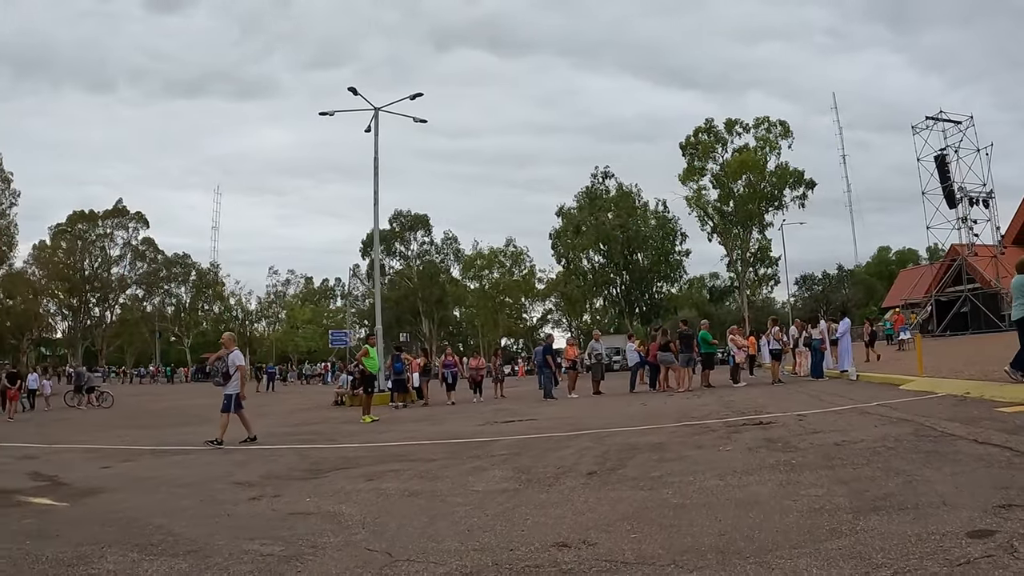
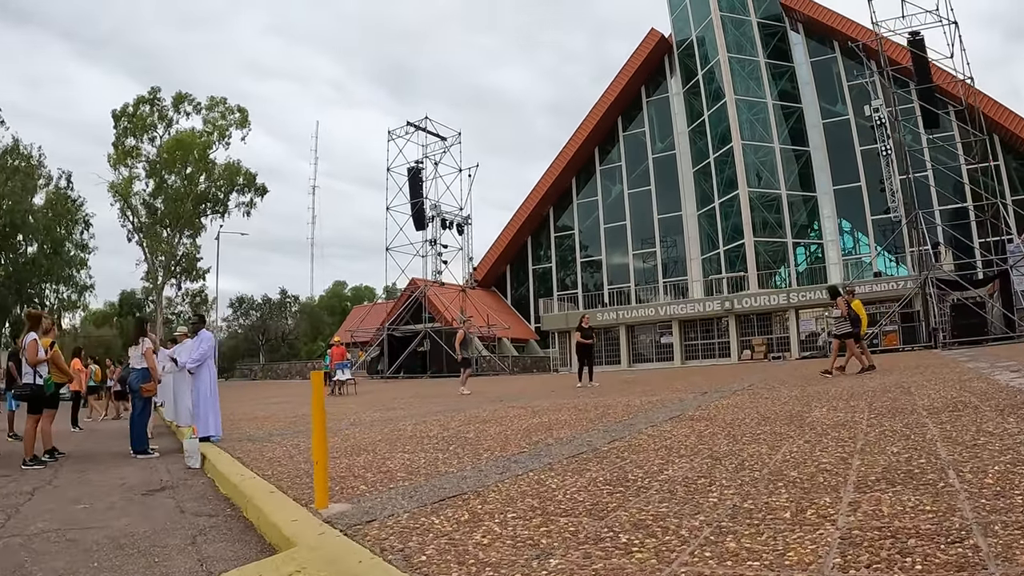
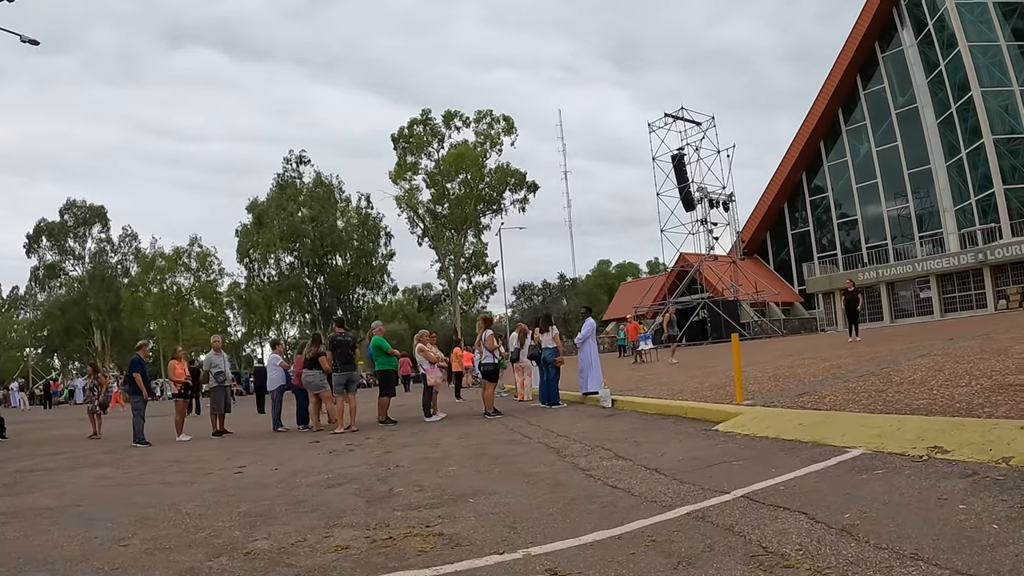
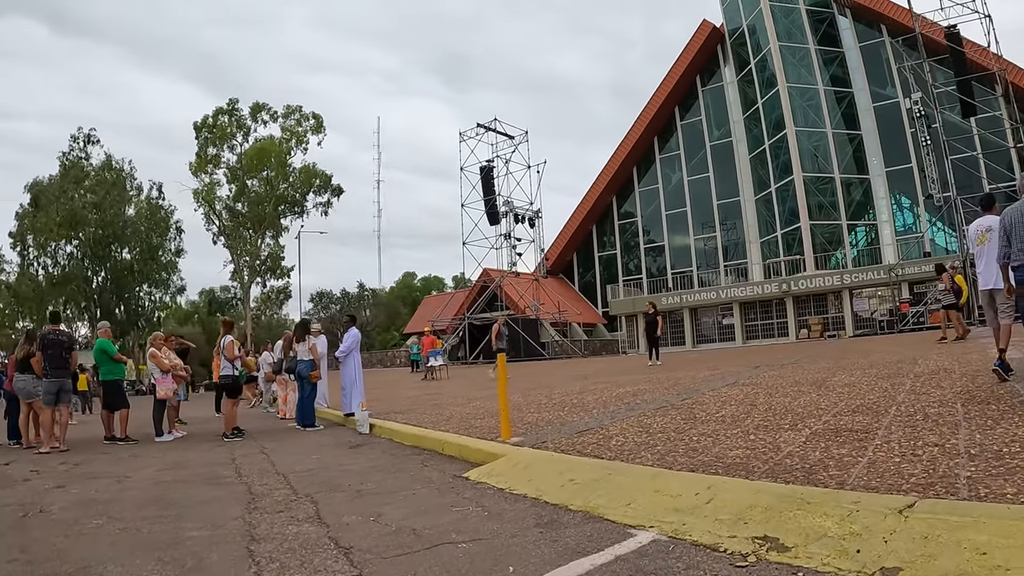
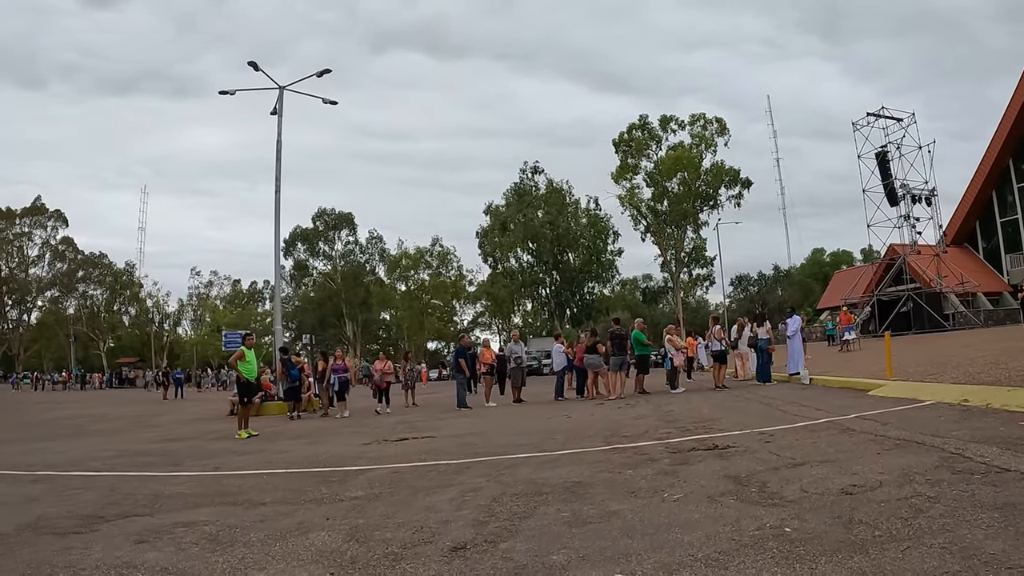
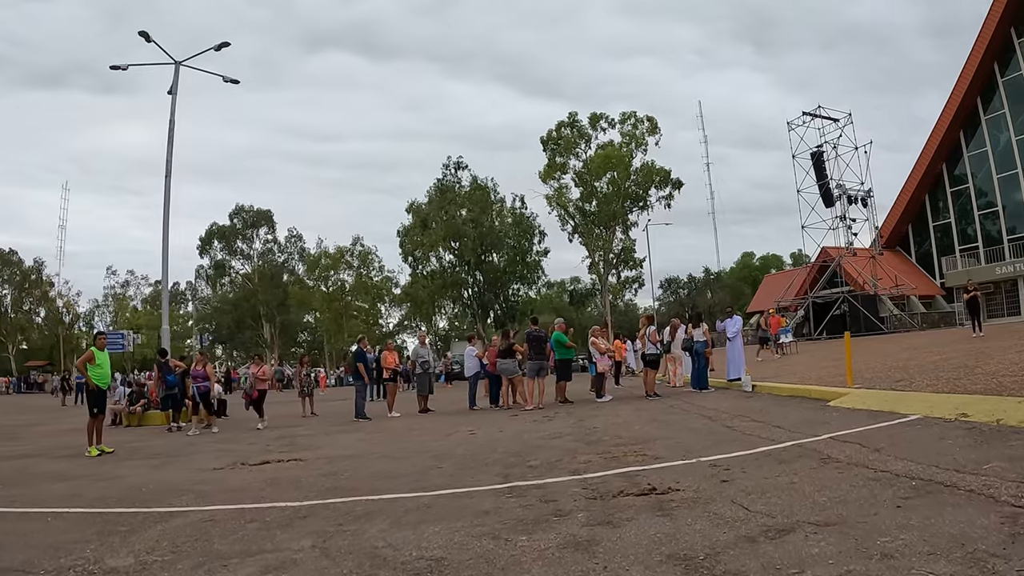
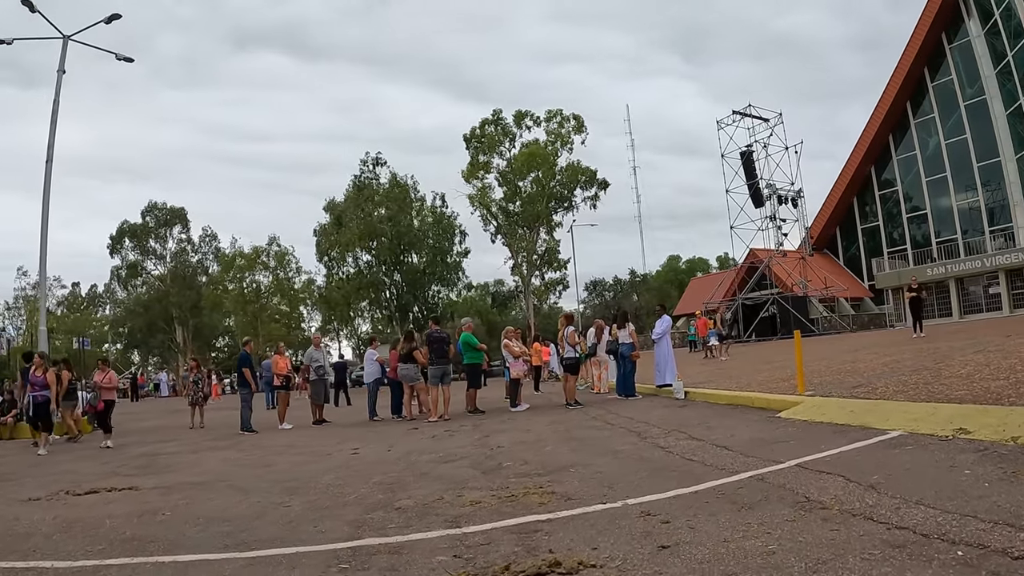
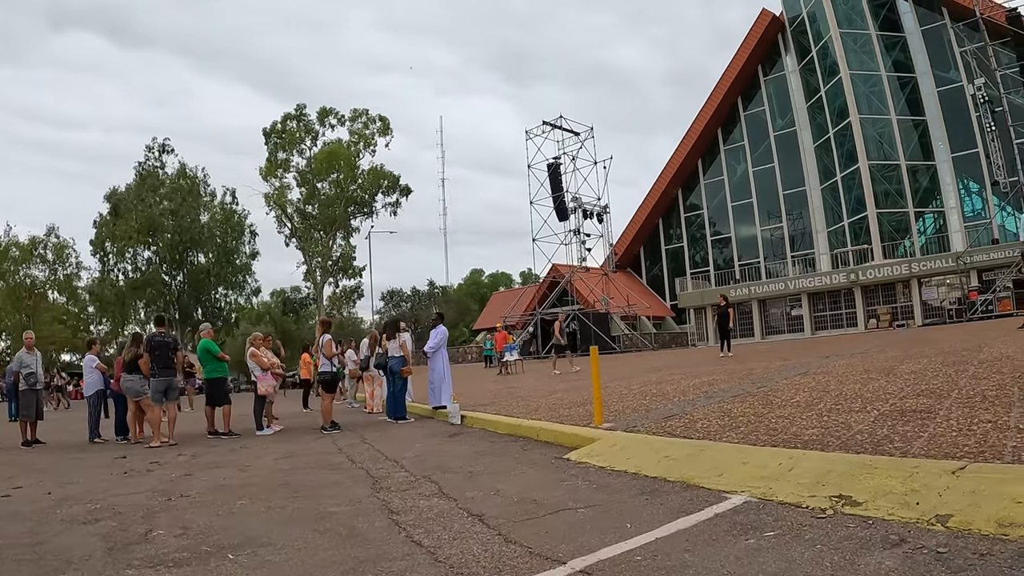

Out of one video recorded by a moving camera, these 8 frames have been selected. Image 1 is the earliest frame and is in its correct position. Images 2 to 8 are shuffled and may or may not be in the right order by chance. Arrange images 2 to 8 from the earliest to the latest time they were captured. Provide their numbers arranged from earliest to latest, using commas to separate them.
5, 6, 7, 3, 8, 4, 2
